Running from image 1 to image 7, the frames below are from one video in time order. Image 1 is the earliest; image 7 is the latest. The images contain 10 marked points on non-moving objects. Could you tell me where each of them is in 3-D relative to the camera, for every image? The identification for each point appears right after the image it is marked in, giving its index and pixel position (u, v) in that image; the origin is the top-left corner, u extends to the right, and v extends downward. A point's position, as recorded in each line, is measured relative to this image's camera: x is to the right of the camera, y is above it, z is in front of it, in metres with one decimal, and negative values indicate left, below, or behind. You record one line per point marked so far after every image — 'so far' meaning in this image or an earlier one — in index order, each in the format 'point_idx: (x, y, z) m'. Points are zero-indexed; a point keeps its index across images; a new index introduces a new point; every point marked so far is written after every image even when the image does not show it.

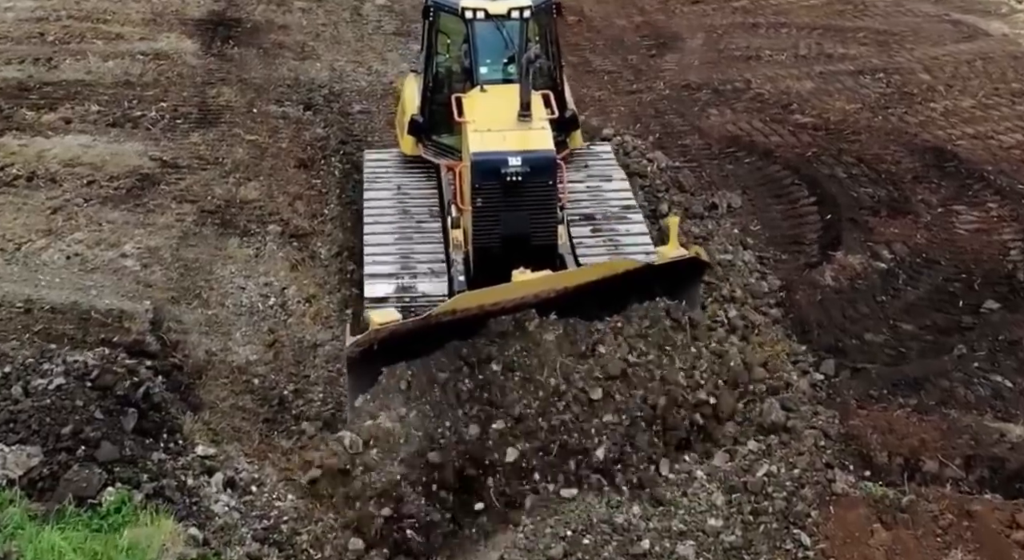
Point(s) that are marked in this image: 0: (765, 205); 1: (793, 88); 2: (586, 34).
0: (+2.2, +0.6, +11.1) m
1: (+3.0, +2.1, +13.8) m
2: (+0.9, +3.1, +15.9) m
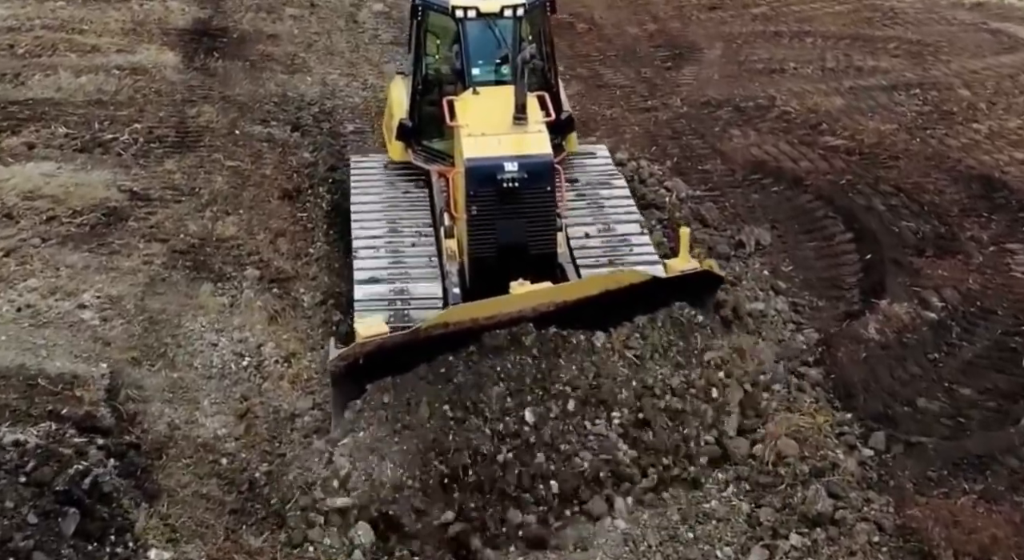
0: (+2.2, +0.3, +10.1) m
1: (+3.1, +1.8, +12.7) m
2: (+1.0, +2.8, +14.8) m
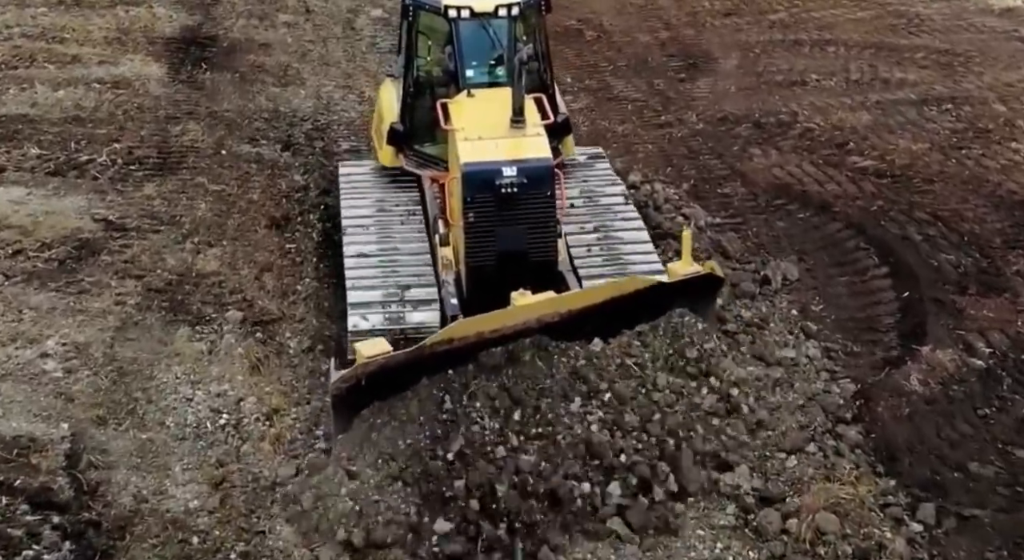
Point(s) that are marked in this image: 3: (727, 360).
0: (+2.3, 0.0, +9.3) m
1: (+3.1, +1.5, +11.9) m
2: (+1.0, +2.5, +14.0) m
3: (+1.3, -0.5, +7.9) m
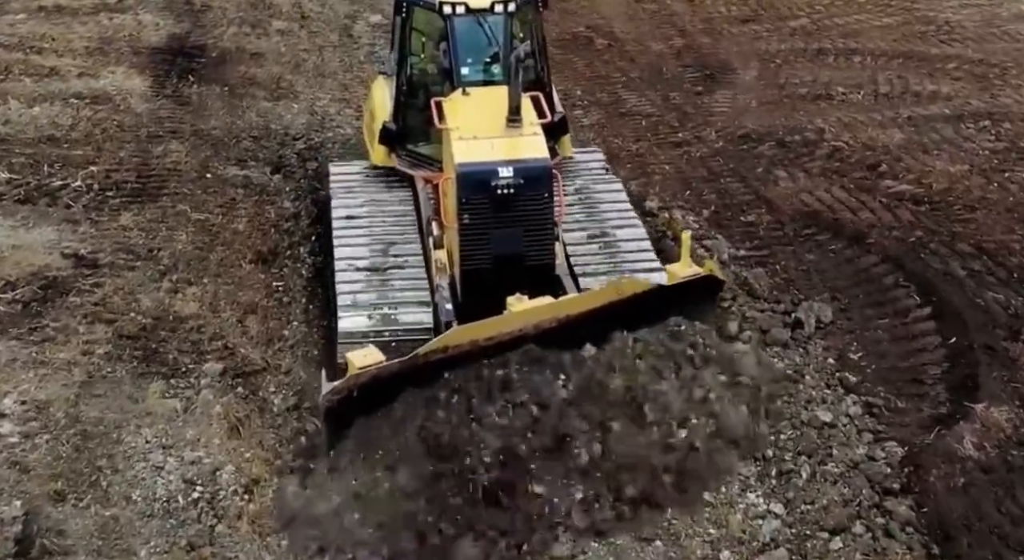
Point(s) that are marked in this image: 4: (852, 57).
0: (+2.3, -0.3, +8.4) m
1: (+3.2, +1.2, +11.1) m
2: (+1.1, +2.3, +13.2) m
3: (+1.4, -0.8, +7.1) m
4: (+3.5, +2.3, +13.0) m
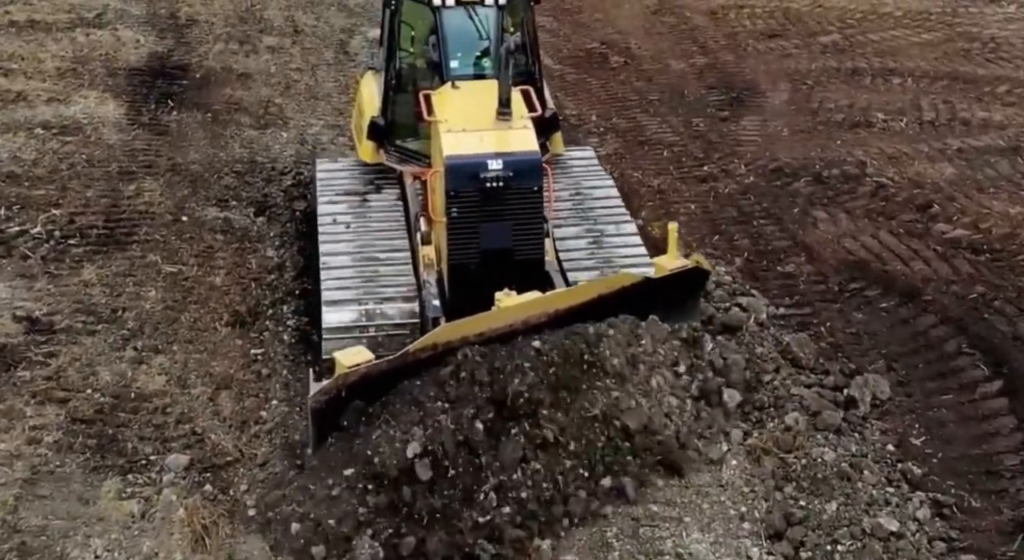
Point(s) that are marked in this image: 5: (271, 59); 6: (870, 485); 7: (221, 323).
0: (+2.4, -0.7, +7.4) m
1: (+3.3, +0.8, +10.0) m
2: (+1.2, +1.9, +12.1) m
3: (+1.5, -1.2, +6.0) m
4: (+3.5, +1.9, +11.9) m
5: (-2.4, +2.2, +12.7) m
6: (+1.8, -1.1, +6.6) m
7: (-1.8, -0.3, +8.1) m
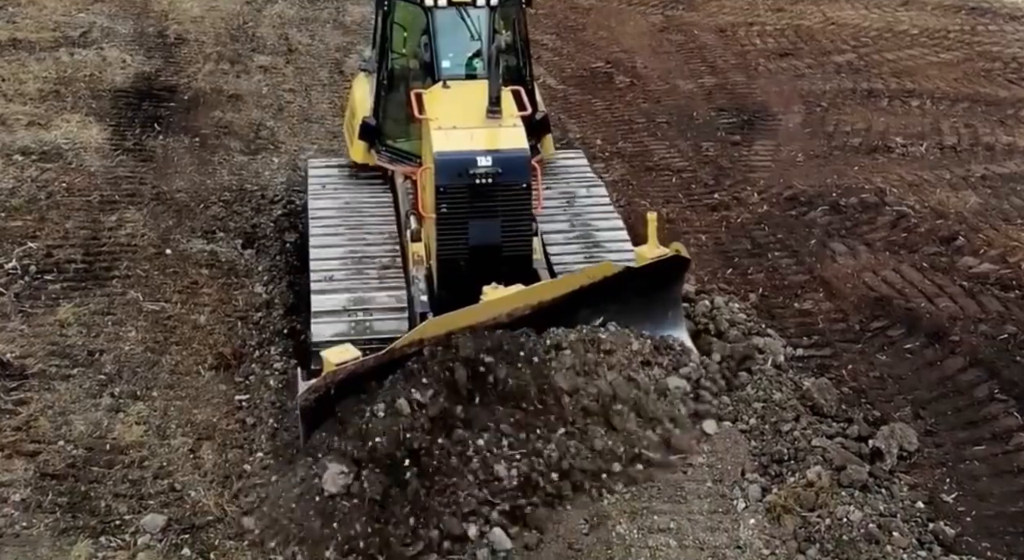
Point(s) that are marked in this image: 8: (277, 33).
0: (+2.4, -0.9, +6.9) m
1: (+3.3, +0.6, +9.5) m
2: (+1.2, +1.6, +11.7) m
3: (+1.5, -1.4, +5.5) m
4: (+3.6, +1.6, +11.5) m
5: (-2.4, +1.9, +12.2) m
6: (+1.9, -1.3, +6.1) m
7: (-1.8, -0.5, +7.6) m
8: (-2.4, +2.5, +12.8) m
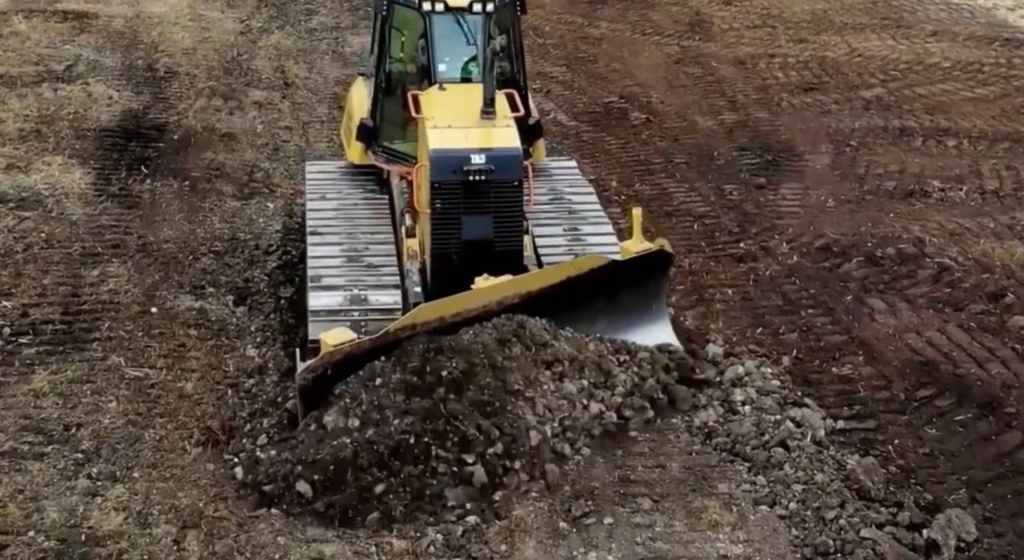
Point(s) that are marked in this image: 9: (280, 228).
0: (+2.5, -1.3, +6.2) m
1: (+3.4, +0.2, +8.9) m
2: (+1.3, +1.2, +11.0) m
3: (+1.5, -1.8, +4.9) m
4: (+3.6, +1.2, +10.8) m
5: (-2.3, +1.5, +11.6) m
6: (+1.9, -1.6, +5.4) m
7: (-1.7, -0.9, +6.9) m
8: (-2.3, +2.1, +12.2) m
9: (-1.7, +0.4, +9.6) m
